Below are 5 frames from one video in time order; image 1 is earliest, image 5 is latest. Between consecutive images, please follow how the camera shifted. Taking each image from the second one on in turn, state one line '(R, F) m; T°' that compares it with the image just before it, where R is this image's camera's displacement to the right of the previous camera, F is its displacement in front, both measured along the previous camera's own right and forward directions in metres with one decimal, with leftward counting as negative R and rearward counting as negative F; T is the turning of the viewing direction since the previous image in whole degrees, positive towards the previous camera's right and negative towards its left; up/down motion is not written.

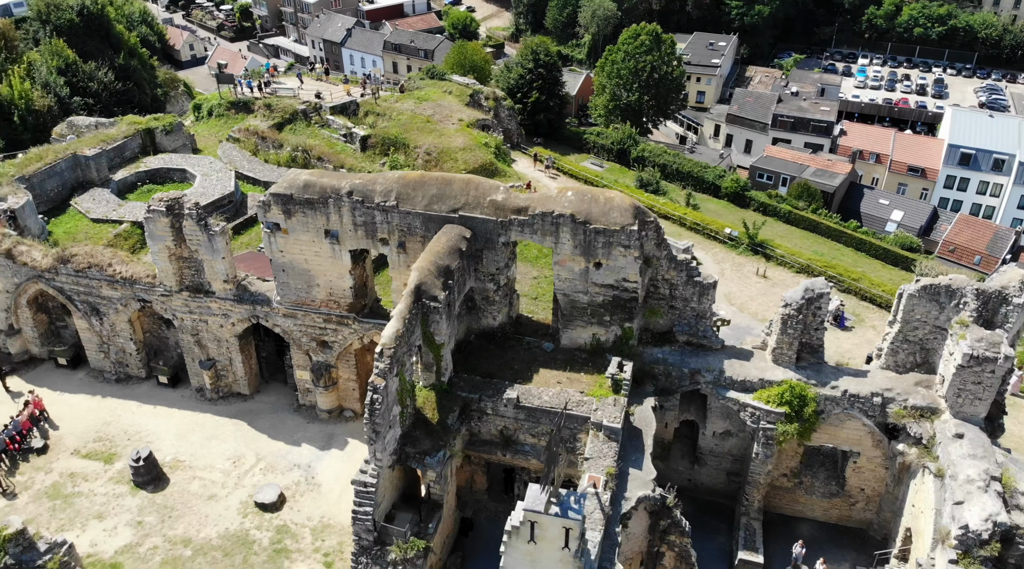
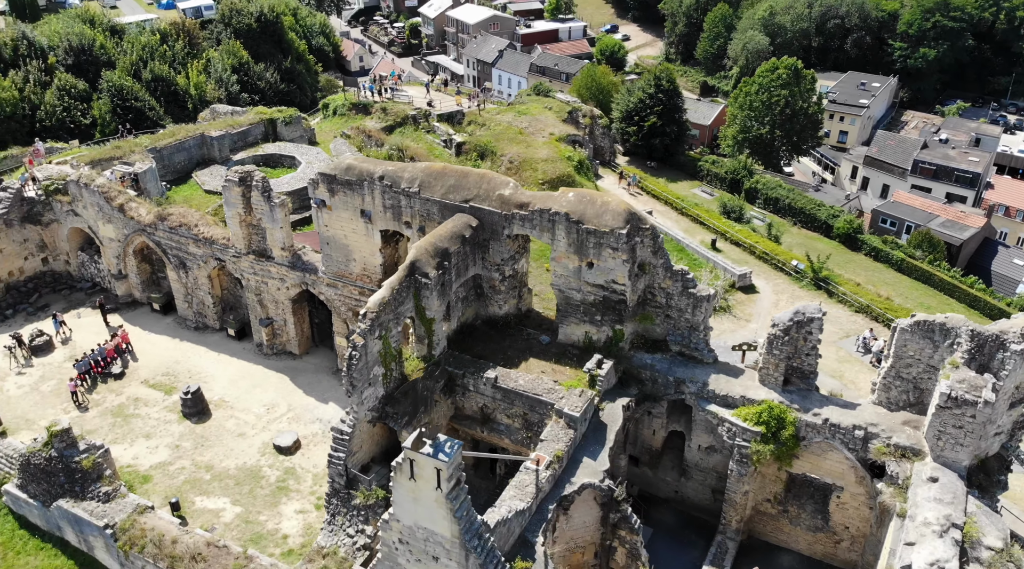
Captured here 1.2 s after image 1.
(+4.8, -1.0) m; -12°
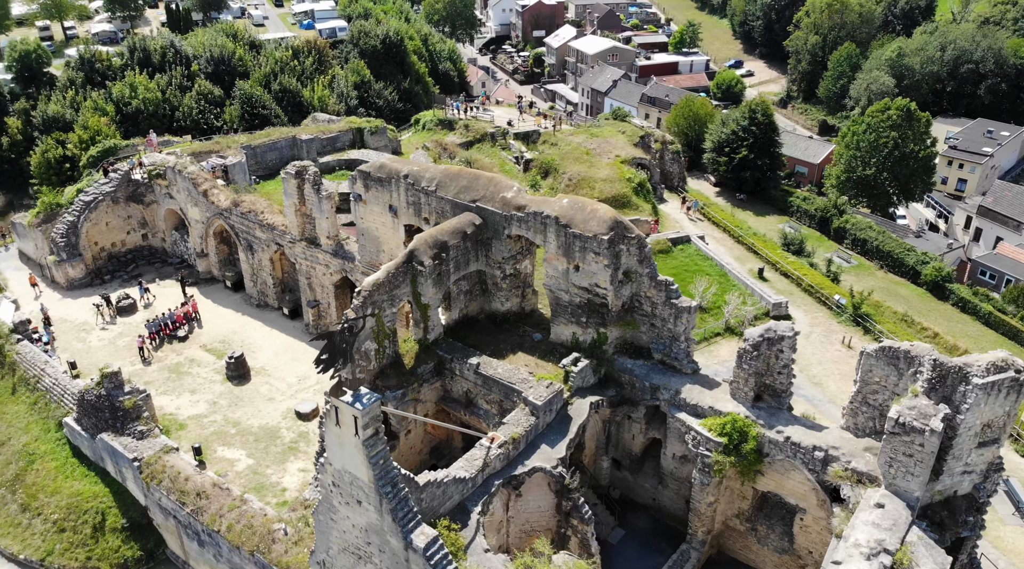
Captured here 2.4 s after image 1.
(+4.3, -1.2) m; -10°
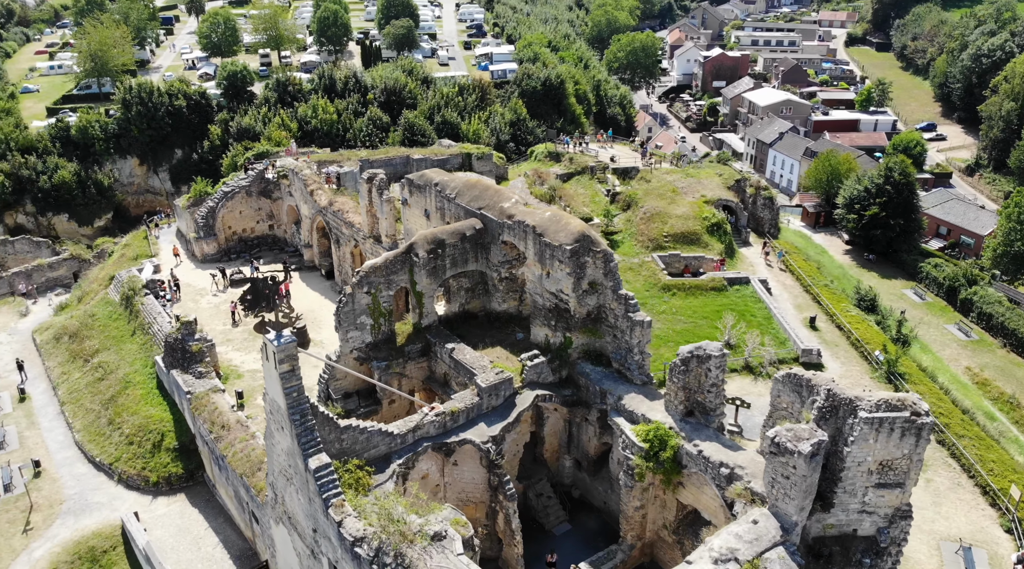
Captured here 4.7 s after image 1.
(+7.5, -1.8) m; -15°
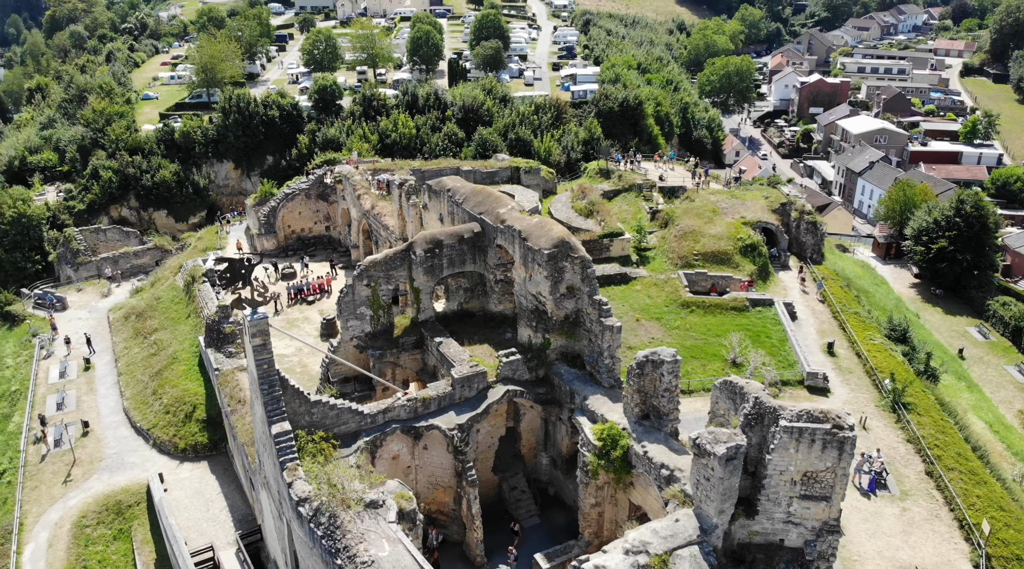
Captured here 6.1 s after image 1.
(+4.4, -1.1) m; -8°
